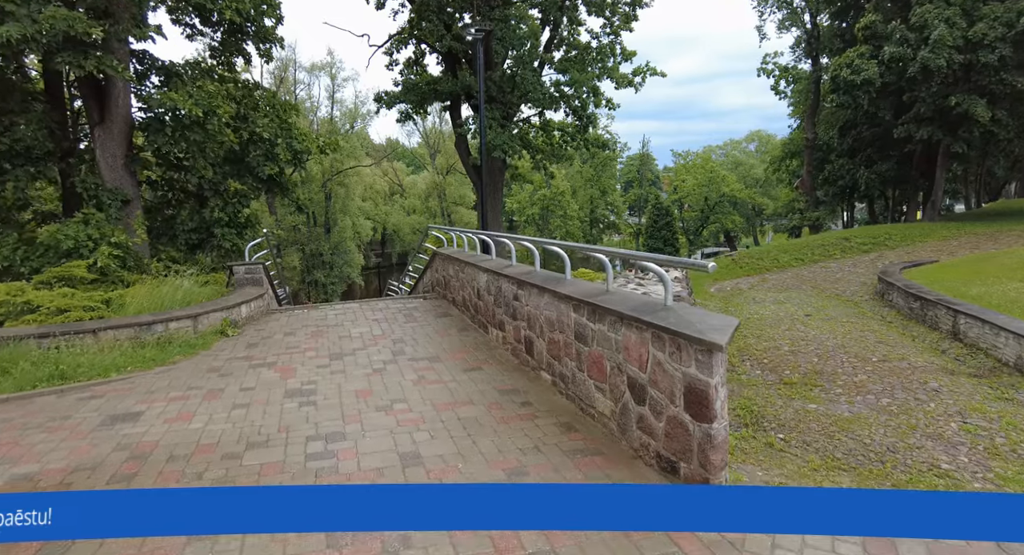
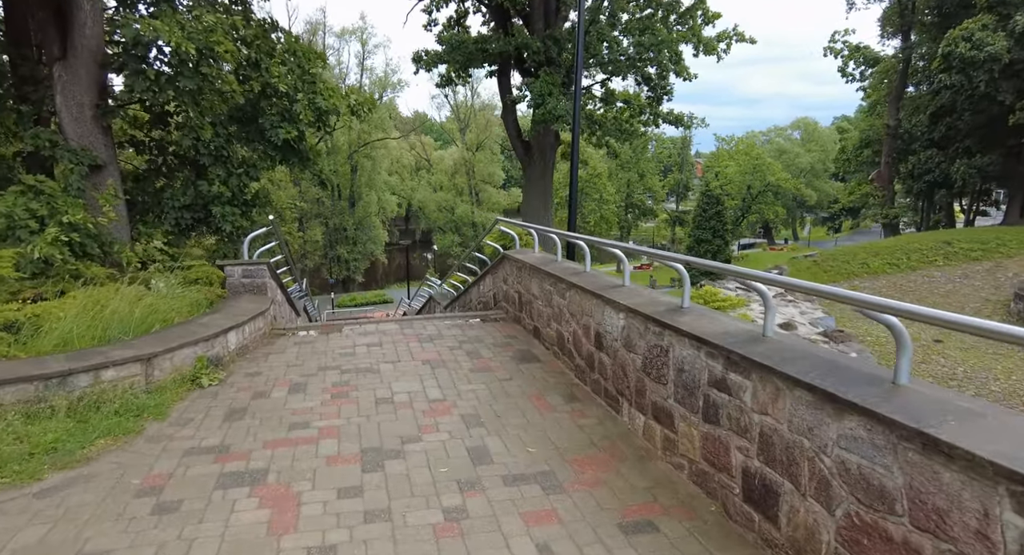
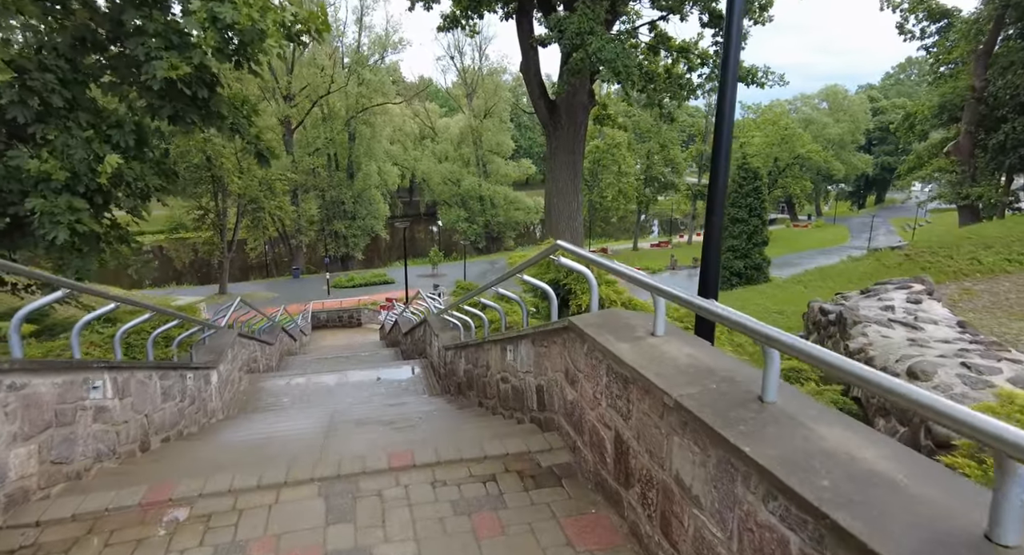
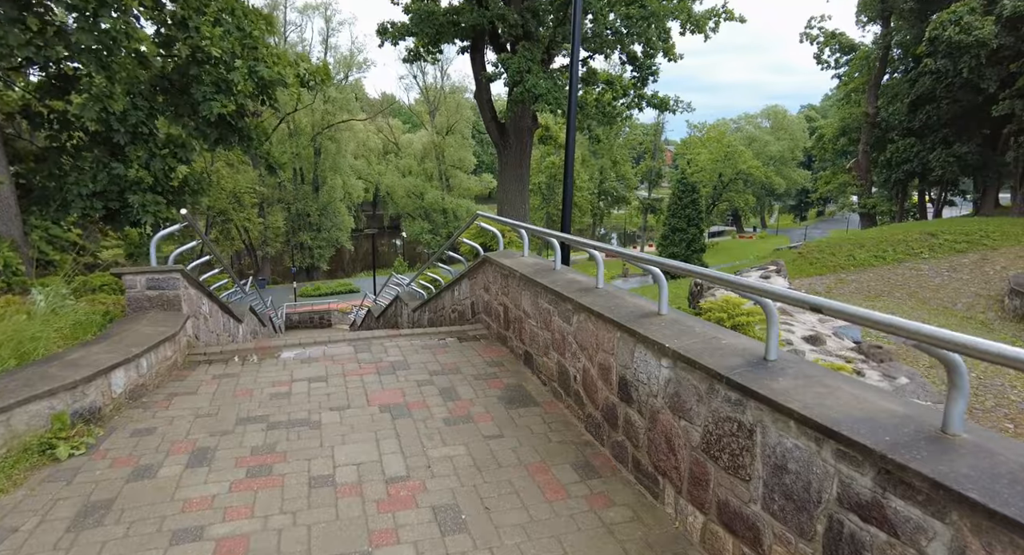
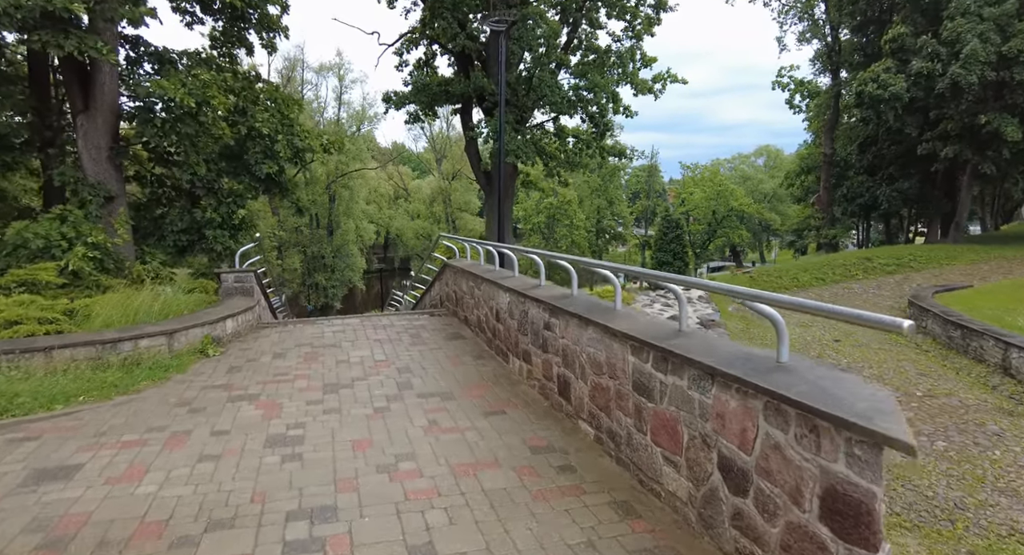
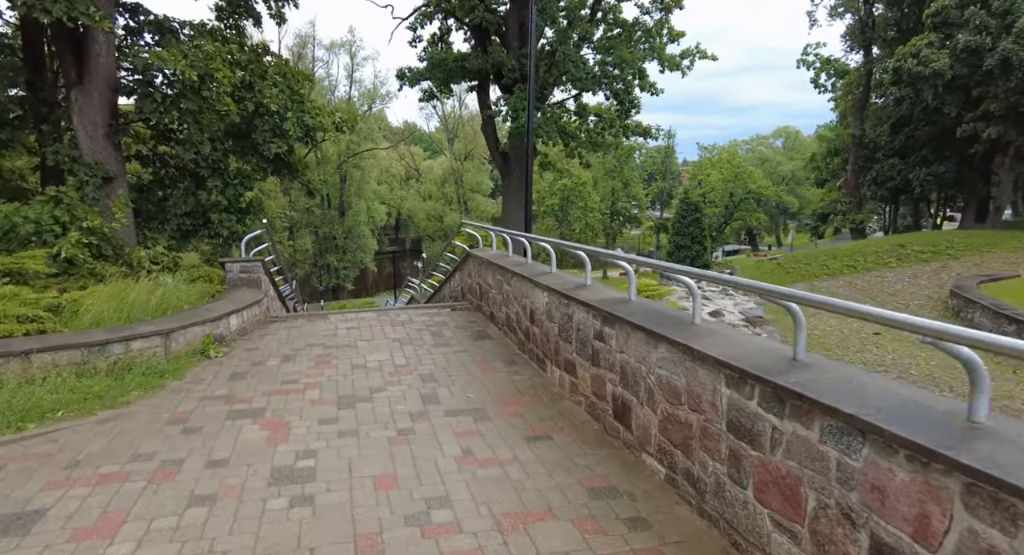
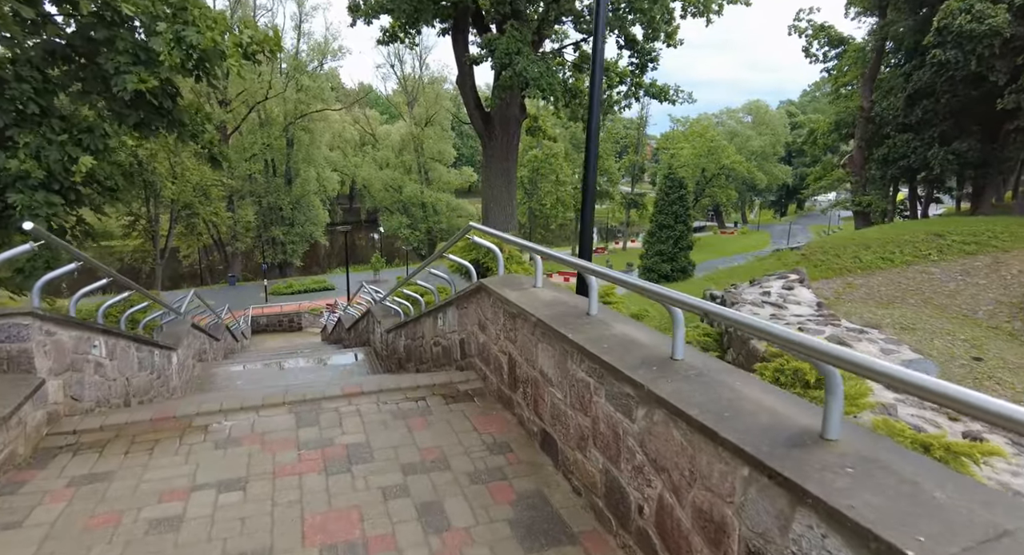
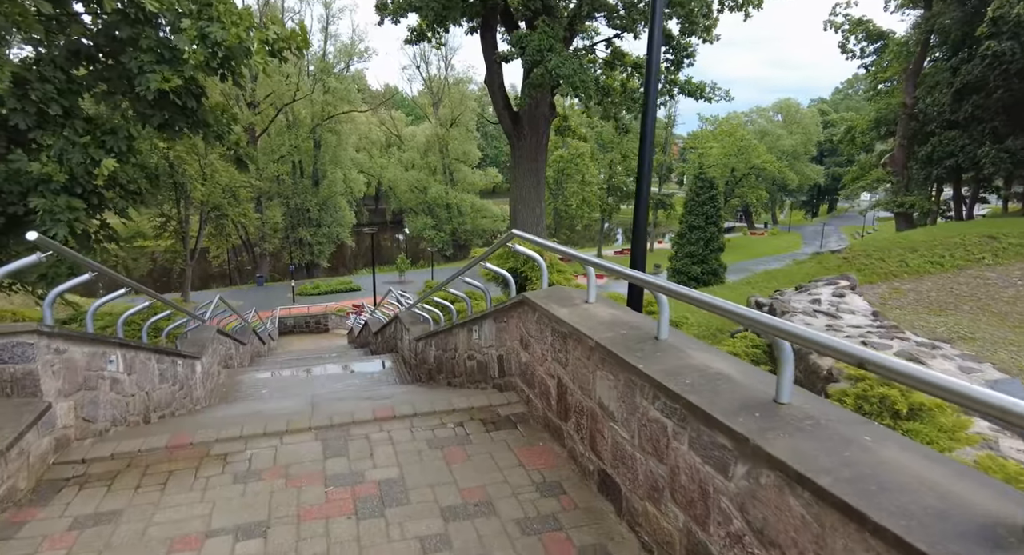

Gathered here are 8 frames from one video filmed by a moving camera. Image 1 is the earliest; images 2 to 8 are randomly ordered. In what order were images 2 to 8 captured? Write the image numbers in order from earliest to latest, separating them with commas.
5, 6, 2, 4, 7, 8, 3
